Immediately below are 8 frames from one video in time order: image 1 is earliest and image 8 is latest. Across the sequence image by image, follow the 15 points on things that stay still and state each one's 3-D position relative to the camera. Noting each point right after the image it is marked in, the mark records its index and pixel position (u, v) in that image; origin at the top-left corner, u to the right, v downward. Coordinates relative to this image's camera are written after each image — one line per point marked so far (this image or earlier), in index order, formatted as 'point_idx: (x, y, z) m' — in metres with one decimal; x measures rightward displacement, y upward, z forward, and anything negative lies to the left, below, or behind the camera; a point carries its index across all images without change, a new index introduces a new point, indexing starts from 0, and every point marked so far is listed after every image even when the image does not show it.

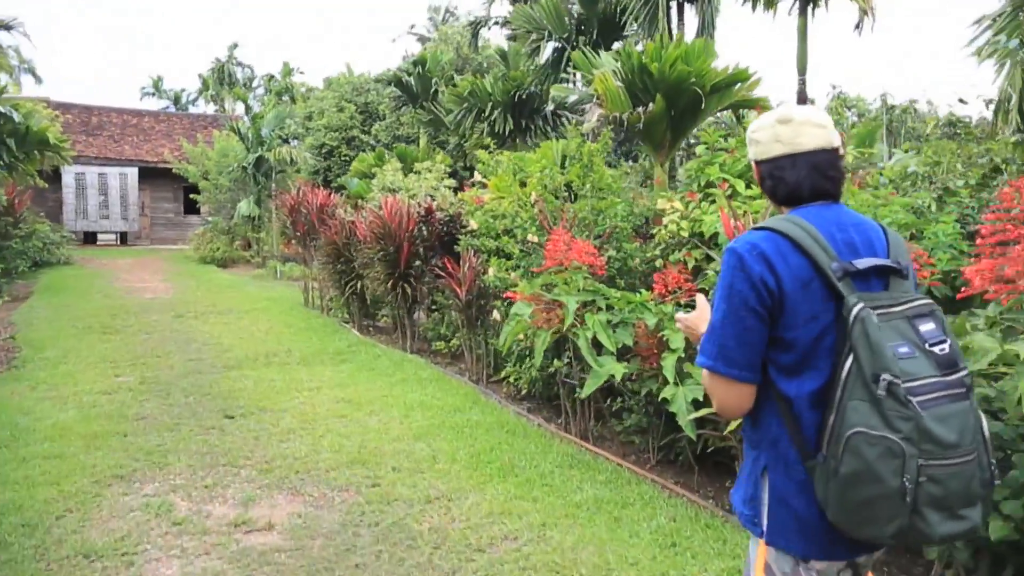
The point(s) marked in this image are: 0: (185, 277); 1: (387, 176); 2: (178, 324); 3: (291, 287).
0: (-7.6, +0.2, +16.2) m
1: (-1.9, +1.7, +10.5) m
2: (-4.6, -0.6, +9.7) m
3: (-4.8, 0.0, +15.2) m
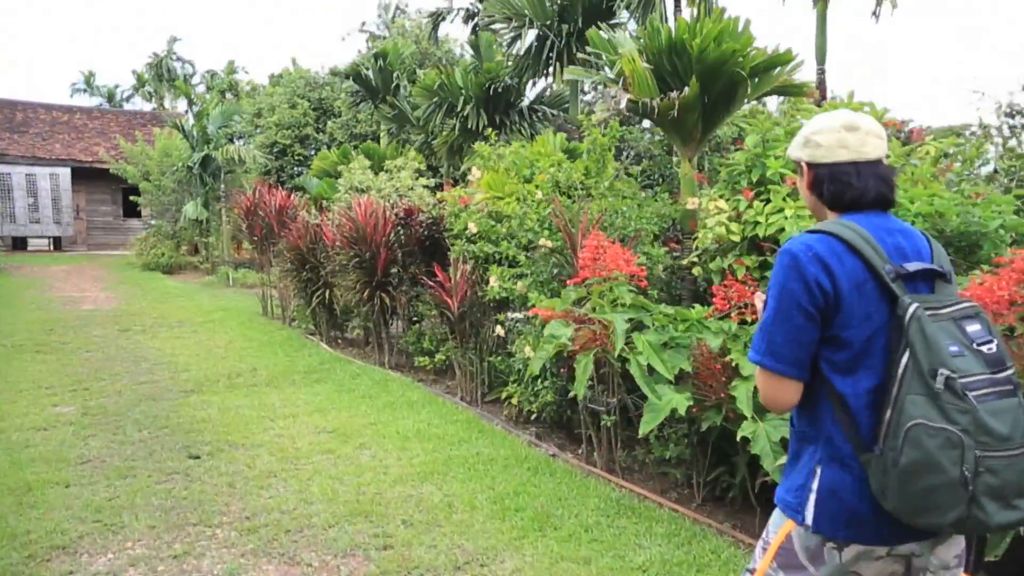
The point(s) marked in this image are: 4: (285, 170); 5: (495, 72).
0: (-8.2, 0.0, +15.0) m
1: (-2.2, +1.6, +9.7) m
2: (-4.8, -0.7, +8.7) m
3: (-5.4, -0.1, +14.1) m
4: (-6.3, +3.2, +18.9) m
5: (-0.3, +3.4, +11.0) m
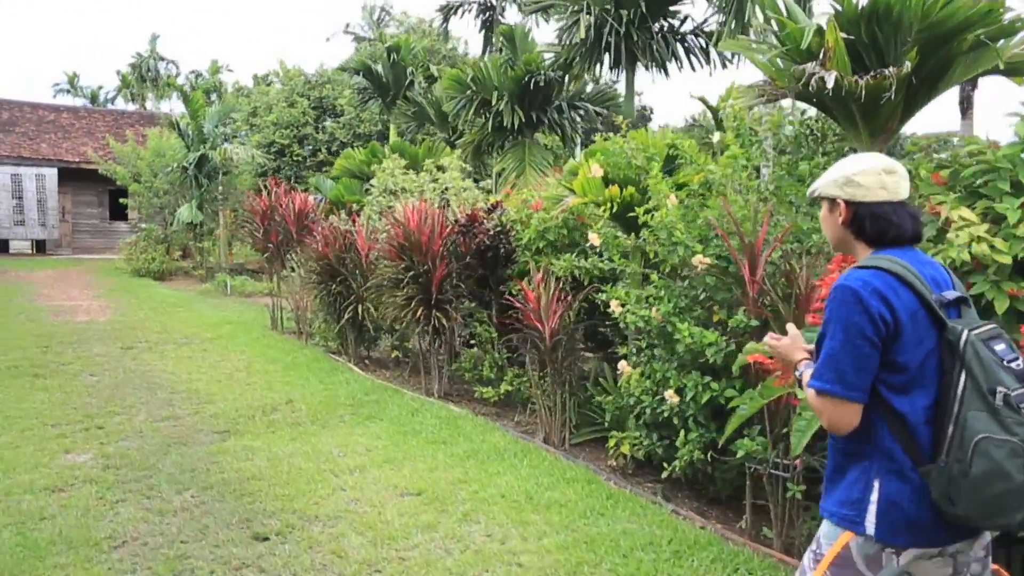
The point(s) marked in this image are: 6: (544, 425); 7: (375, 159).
0: (-7.8, -0.1, +13.7) m
1: (-1.5, +1.4, +8.7) m
2: (-4.1, -0.9, +7.5) m
3: (-4.9, -0.3, +12.9) m
4: (-5.9, +3.0, +17.7) m
5: (+0.3, +3.2, +10.0) m
6: (+0.2, -1.1, +5.5) m
7: (-2.0, +1.9, +10.4) m
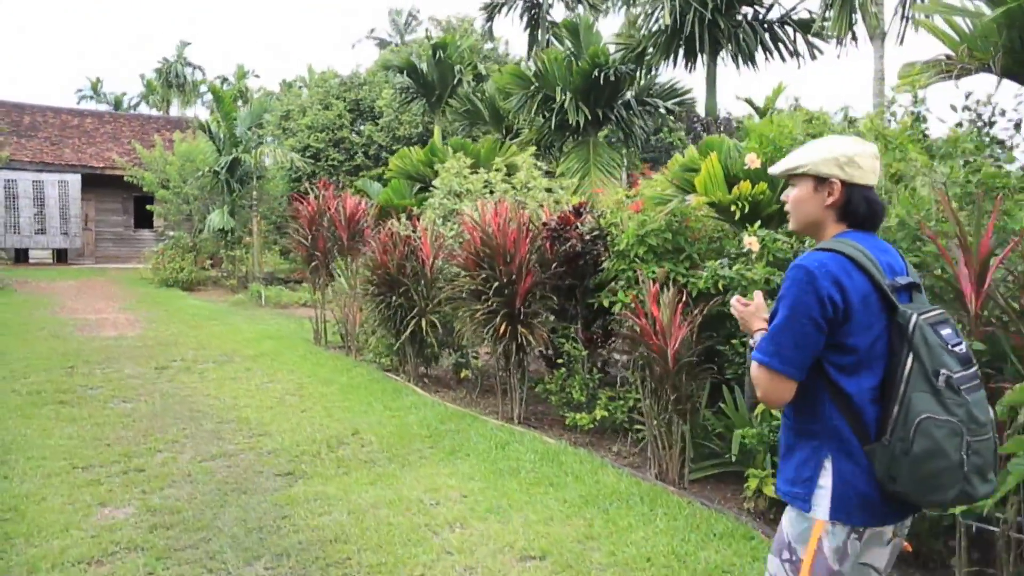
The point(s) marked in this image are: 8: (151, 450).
0: (-6.8, -0.3, +13.1) m
1: (-0.7, +1.3, +7.9) m
2: (-3.3, -1.0, +6.8) m
3: (-4.0, -0.5, +12.2) m
4: (-4.8, +2.8, +17.1) m
5: (+1.2, +3.1, +9.2) m
6: (+1.0, -1.2, +4.7) m
7: (-1.1, +1.8, +9.6) m
8: (-2.6, -1.2, +5.0) m
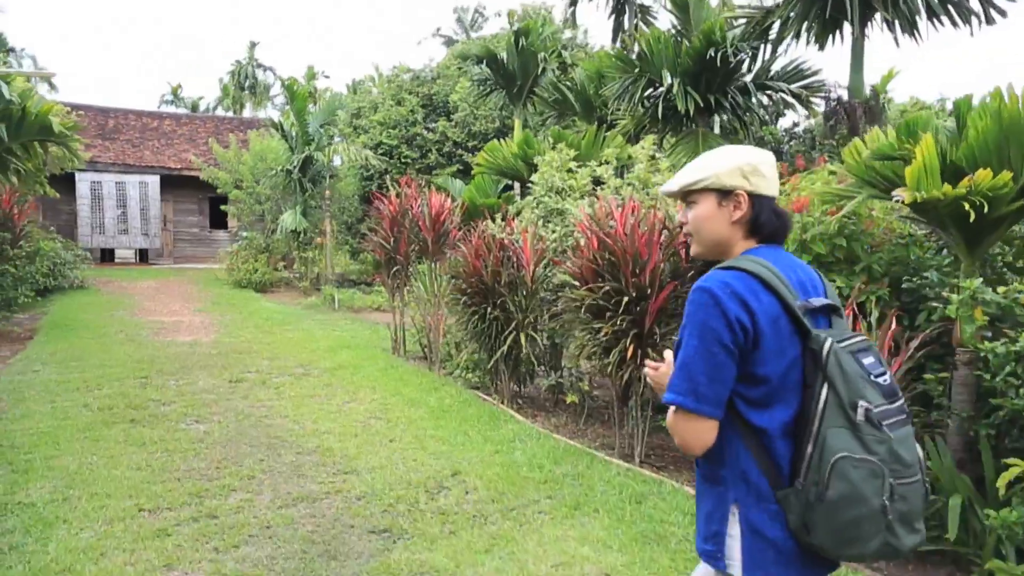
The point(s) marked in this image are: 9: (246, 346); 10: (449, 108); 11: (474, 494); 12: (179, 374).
0: (-5.3, -0.3, +12.8) m
1: (+0.4, +1.2, +7.1) m
2: (-2.4, -1.1, +6.2) m
3: (-2.5, -0.6, +11.7) m
4: (-2.9, +2.7, +16.6) m
5: (+2.4, +3.0, +8.2) m
6: (+1.8, -1.3, +3.7) m
7: (+0.1, +1.7, +8.8) m
8: (-1.8, -1.3, +4.3) m
9: (-3.5, -0.8, +9.0) m
10: (-1.6, +4.4, +16.9) m
11: (-0.2, -1.2, +4.2) m
12: (-3.6, -0.9, +7.5) m
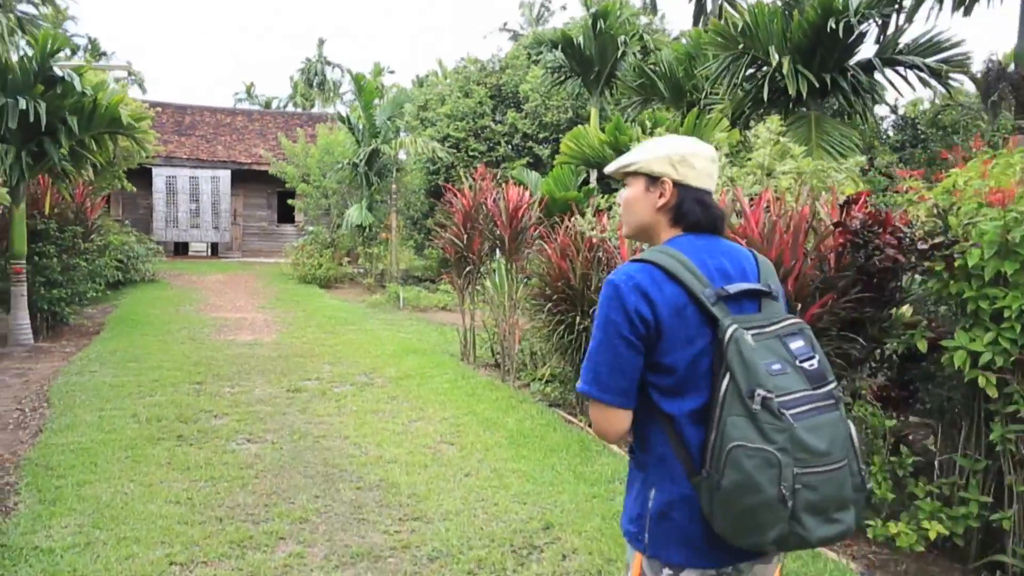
0: (-4.0, -0.3, +12.3) m
1: (+1.2, +1.1, +6.1) m
2: (-1.7, -1.1, +5.5) m
3: (-1.3, -0.6, +11.0) m
4: (-1.3, +2.8, +15.9) m
5: (+3.3, +2.9, +7.1) m
6: (+2.2, -1.4, +2.7) m
7: (+1.1, +1.6, +7.9) m
8: (-1.3, -1.3, +3.6) m
9: (-2.5, -0.7, +8.4) m
10: (+0.2, +4.4, +16.1) m
11: (+0.3, -1.3, +3.3) m
12: (-2.8, -0.9, +6.9) m
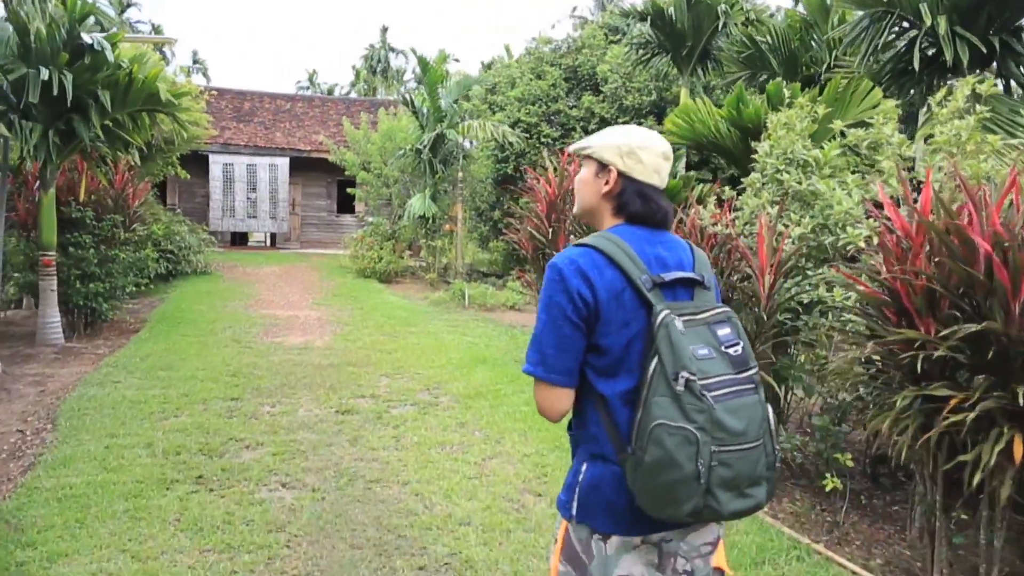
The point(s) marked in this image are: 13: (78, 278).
0: (-2.7, -0.2, +11.4) m
1: (+1.9, +1.1, +4.7) m
2: (-1.0, -1.1, +4.4) m
3: (-0.2, -0.5, +9.8) m
4: (+0.3, +2.8, +14.7) m
5: (+4.1, +2.8, +5.5) m
6: (+2.6, -1.5, +1.3) m
7: (+2.0, +1.6, +6.5) m
8: (-0.8, -1.3, +2.5) m
9: (-1.6, -0.7, +7.4) m
10: (+1.8, +4.5, +14.7) m
11: (+0.8, -1.3, +2.1) m
12: (-2.0, -0.9, +5.9) m
13: (-5.1, +0.1, +8.2) m
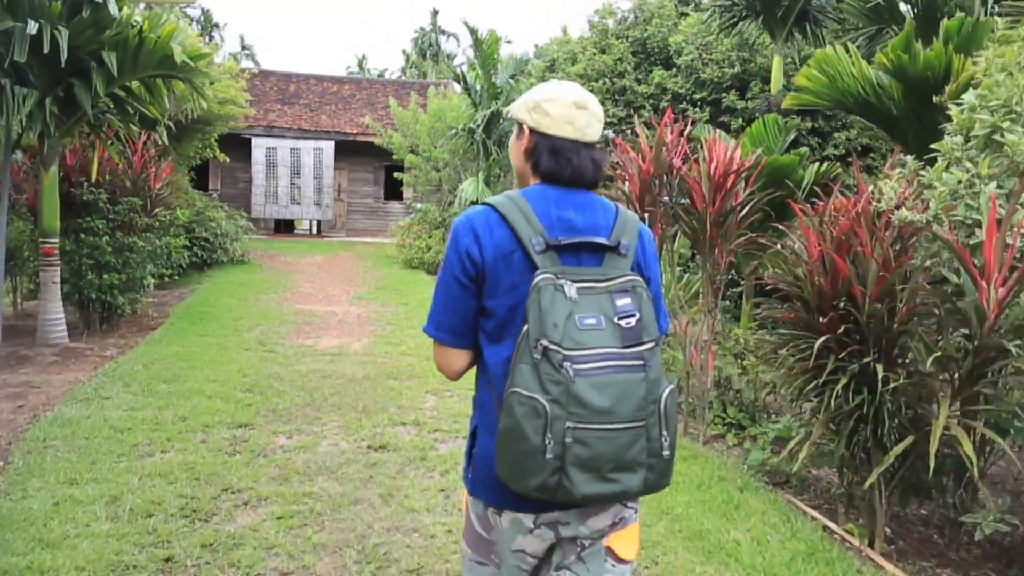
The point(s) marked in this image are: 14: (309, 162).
0: (-1.8, -0.1, +10.2) m
1: (+2.4, +1.0, +3.3) m
2: (-0.6, -1.1, +3.2) m
3: (+0.6, -0.5, +8.5) m
4: (+1.5, +2.9, +13.3) m
5: (+4.7, +2.8, +3.9) m
6: (+2.8, -1.6, -0.2) m
7: (+2.6, +1.6, +5.0) m
8: (-0.5, -1.4, +1.2) m
9: (-1.0, -0.7, +6.2) m
10: (+3.0, +4.6, +13.2) m
11: (+1.0, -1.4, +0.7) m
12: (-1.4, -0.9, +4.7) m
13: (-4.4, +0.2, +7.3) m
14: (-5.4, +3.4, +18.4) m
